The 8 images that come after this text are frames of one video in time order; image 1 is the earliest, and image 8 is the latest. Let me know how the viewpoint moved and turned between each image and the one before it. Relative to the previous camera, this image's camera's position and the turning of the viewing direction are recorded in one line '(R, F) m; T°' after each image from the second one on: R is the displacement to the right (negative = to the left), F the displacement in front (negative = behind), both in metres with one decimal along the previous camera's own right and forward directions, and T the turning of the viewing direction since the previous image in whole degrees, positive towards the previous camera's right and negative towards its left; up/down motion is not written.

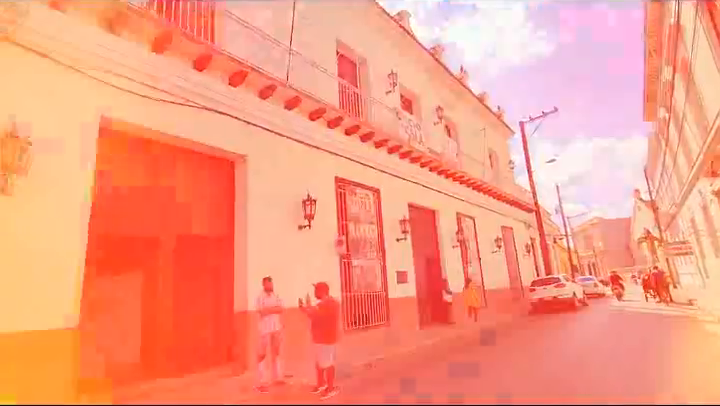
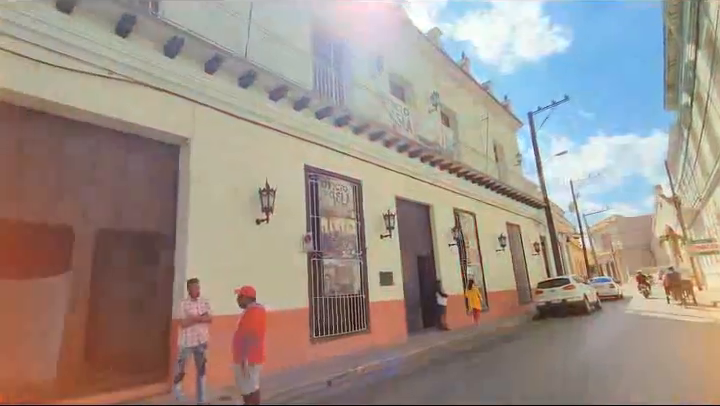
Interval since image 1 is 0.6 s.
(+0.9, +1.1) m; -2°
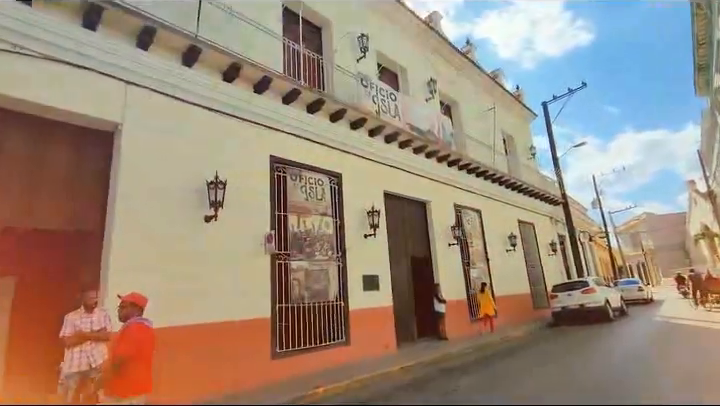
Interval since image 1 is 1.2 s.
(+0.9, +1.1) m; -3°
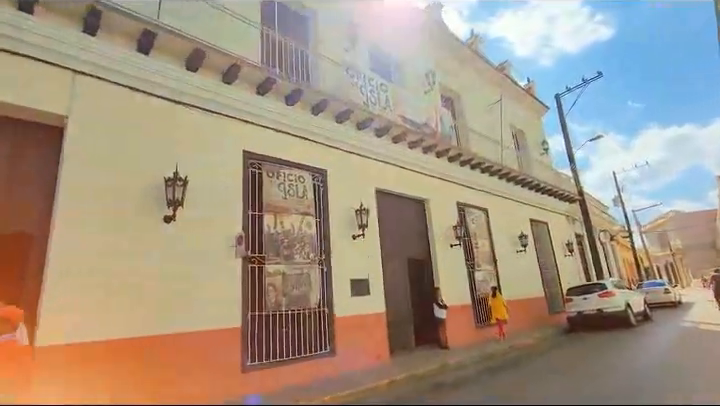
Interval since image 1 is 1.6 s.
(+0.7, +0.7) m; -3°
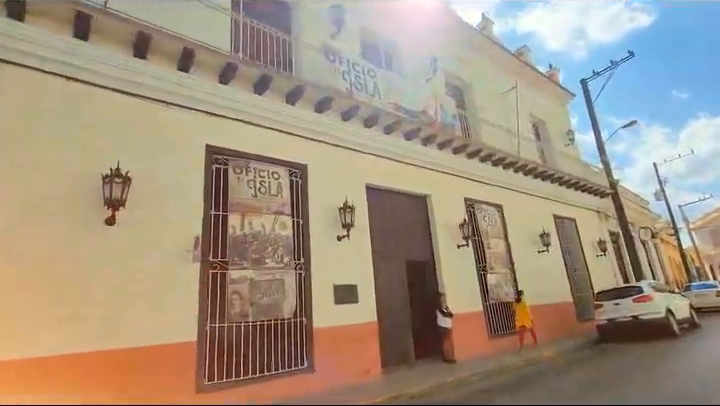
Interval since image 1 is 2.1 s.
(+0.9, +0.9) m; -5°
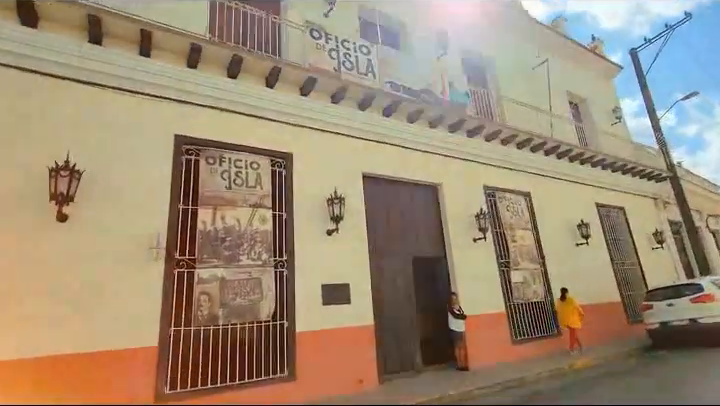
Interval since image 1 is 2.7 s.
(+1.0, +0.8) m; -7°
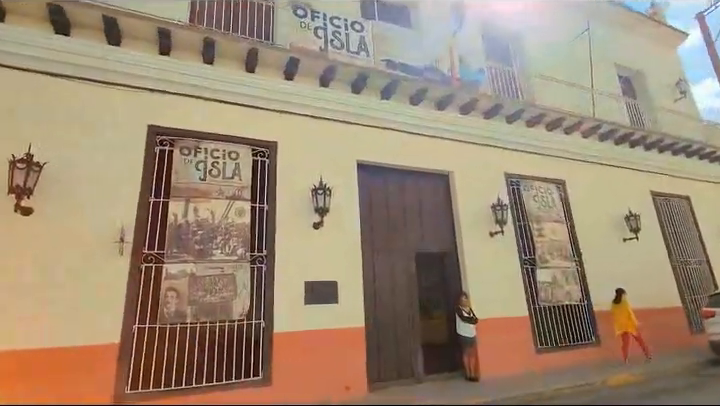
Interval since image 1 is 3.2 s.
(+1.0, +0.7) m; -8°
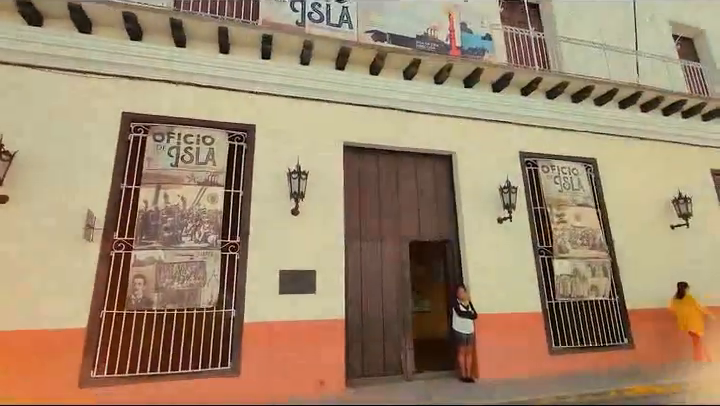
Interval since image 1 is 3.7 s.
(+1.1, +0.5) m; -8°
